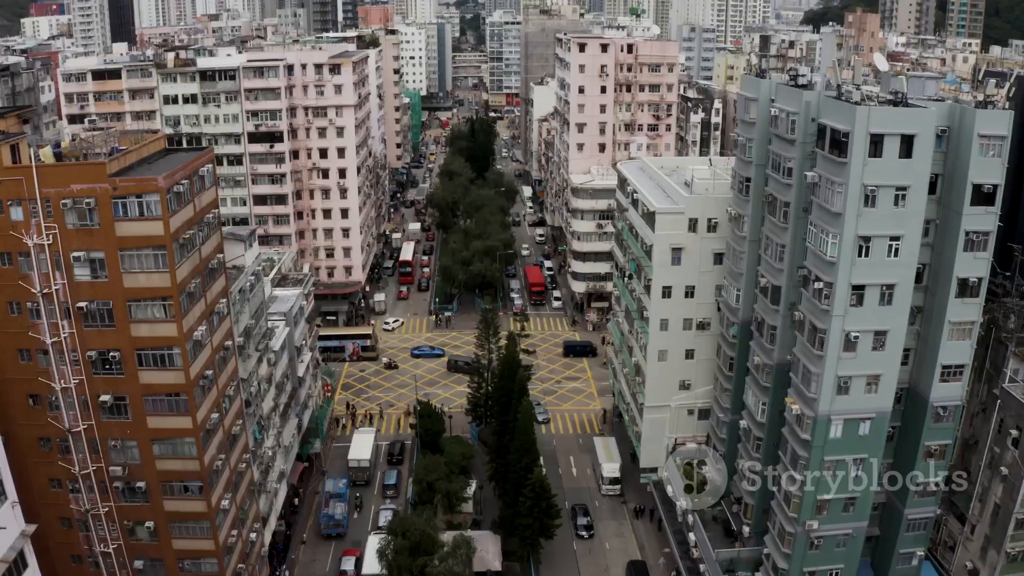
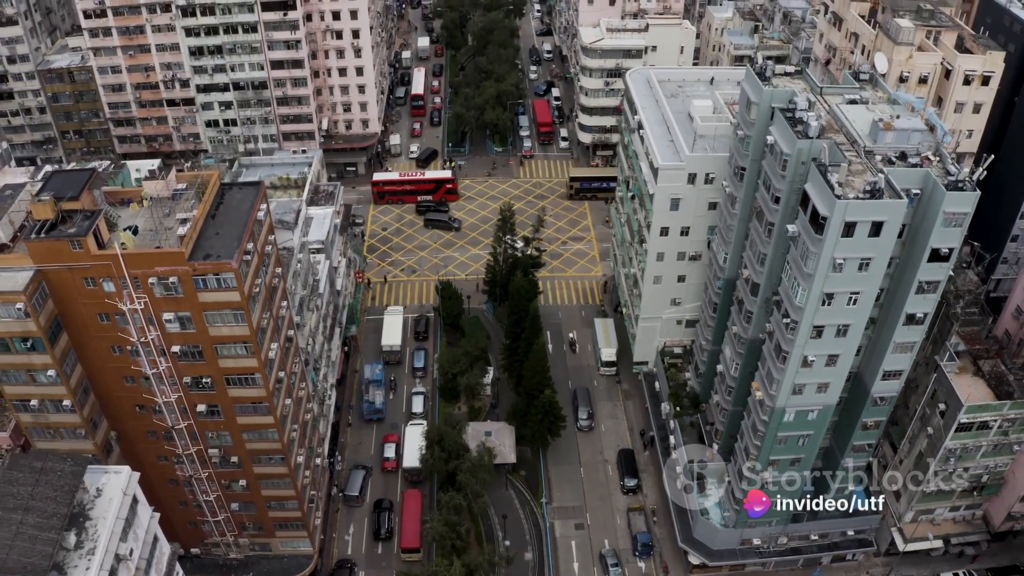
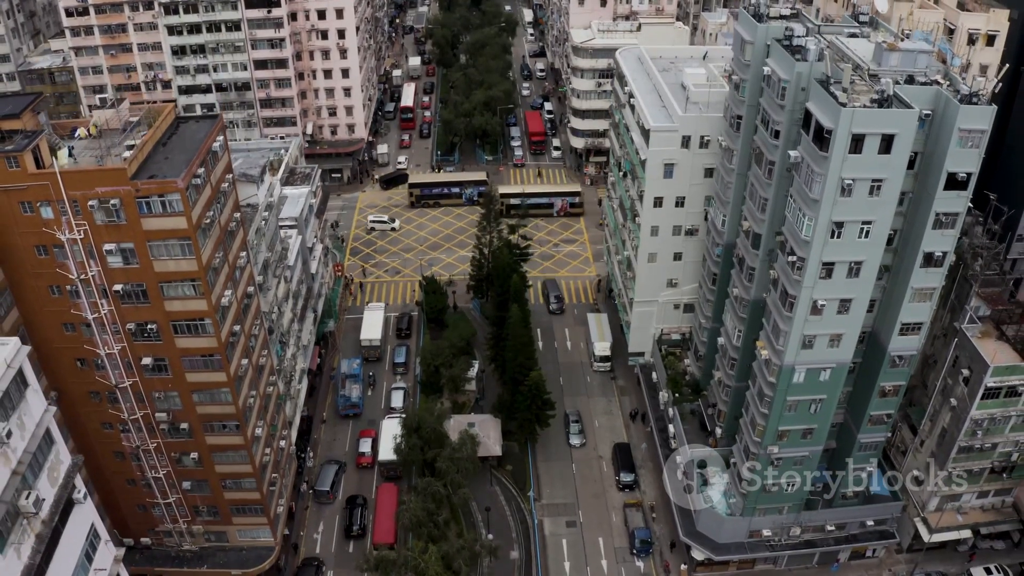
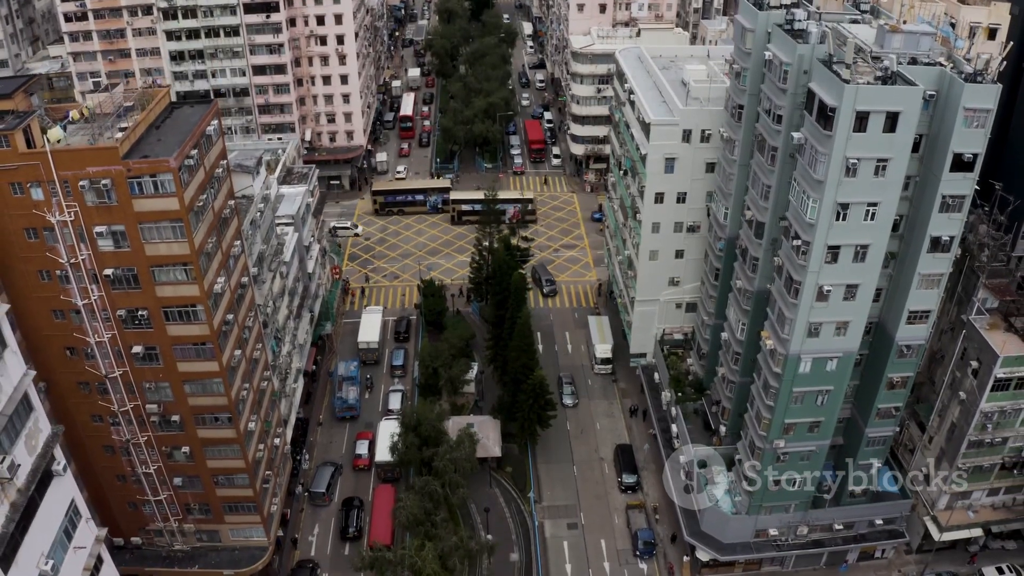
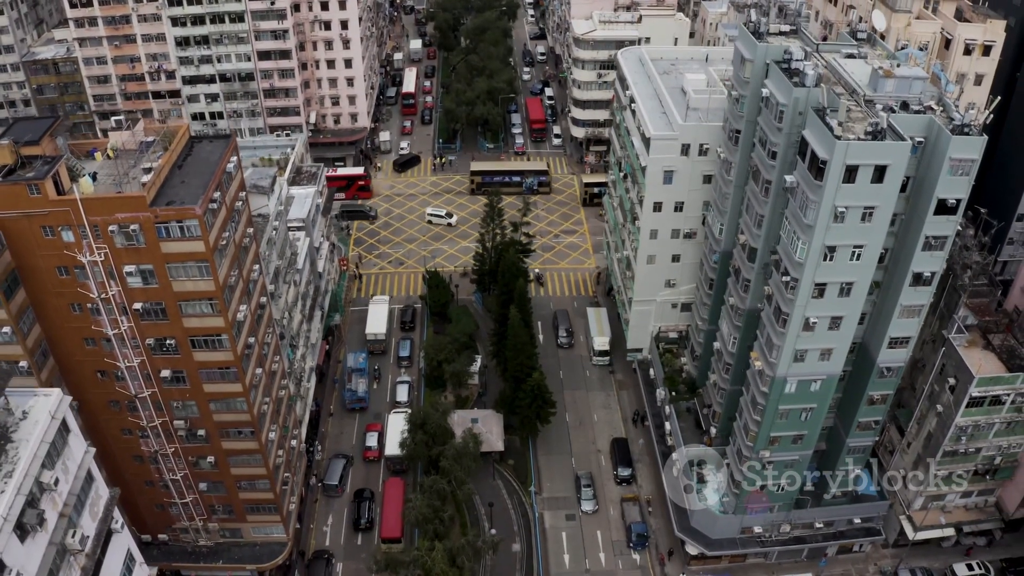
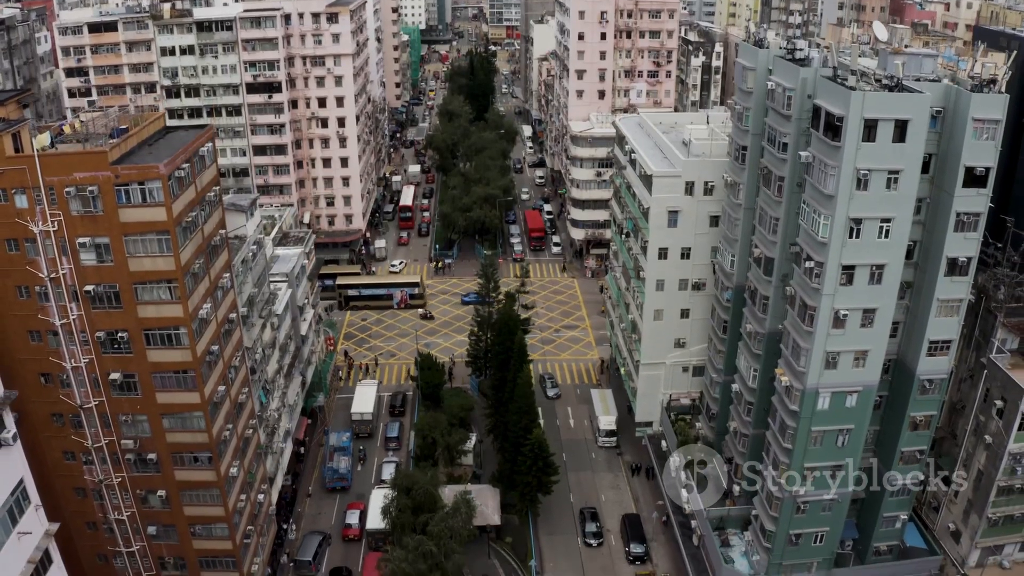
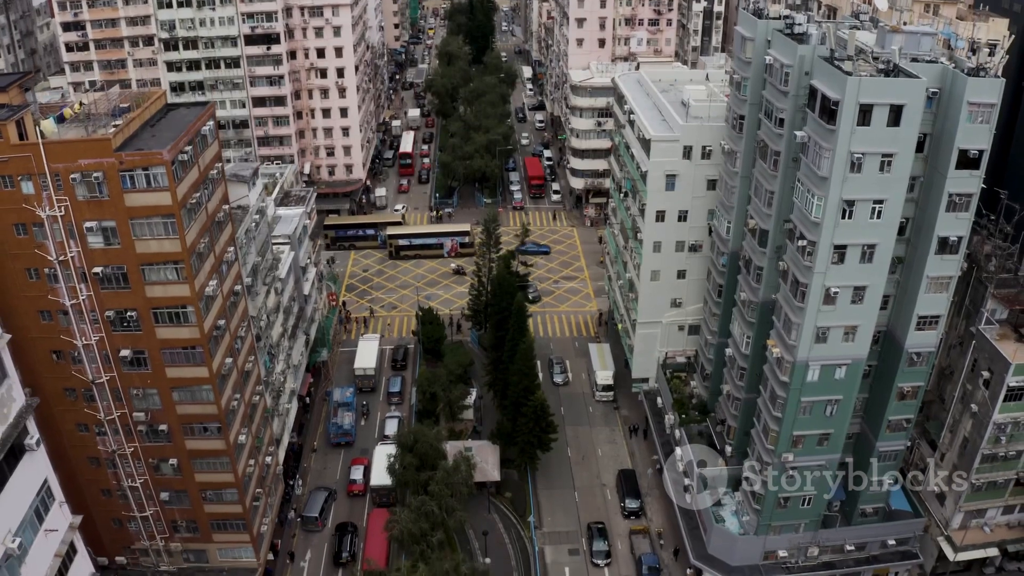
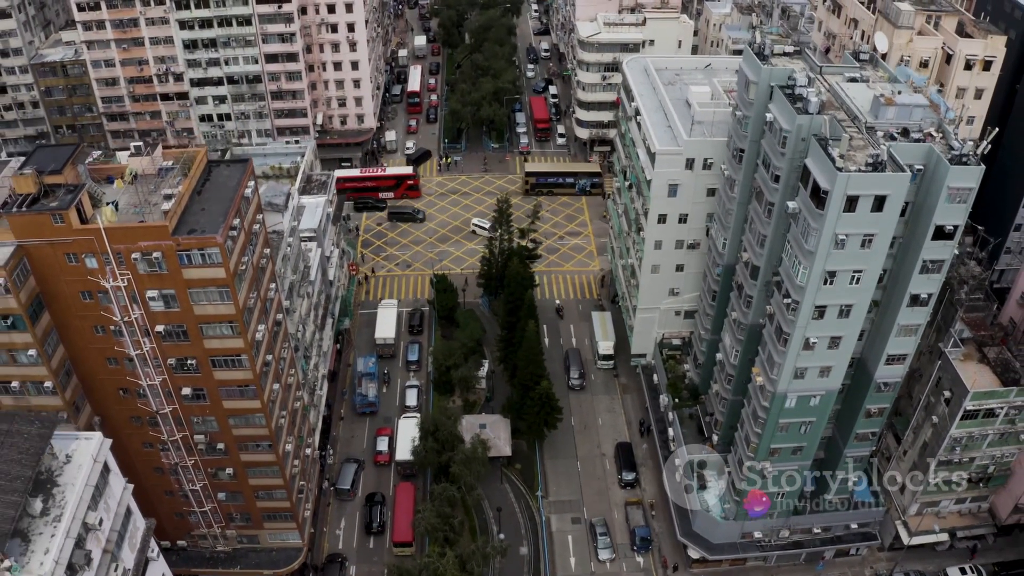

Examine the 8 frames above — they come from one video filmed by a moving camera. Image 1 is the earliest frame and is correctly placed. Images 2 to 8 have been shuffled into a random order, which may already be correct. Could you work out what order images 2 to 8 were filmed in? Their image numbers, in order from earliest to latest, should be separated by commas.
6, 7, 4, 3, 5, 8, 2
